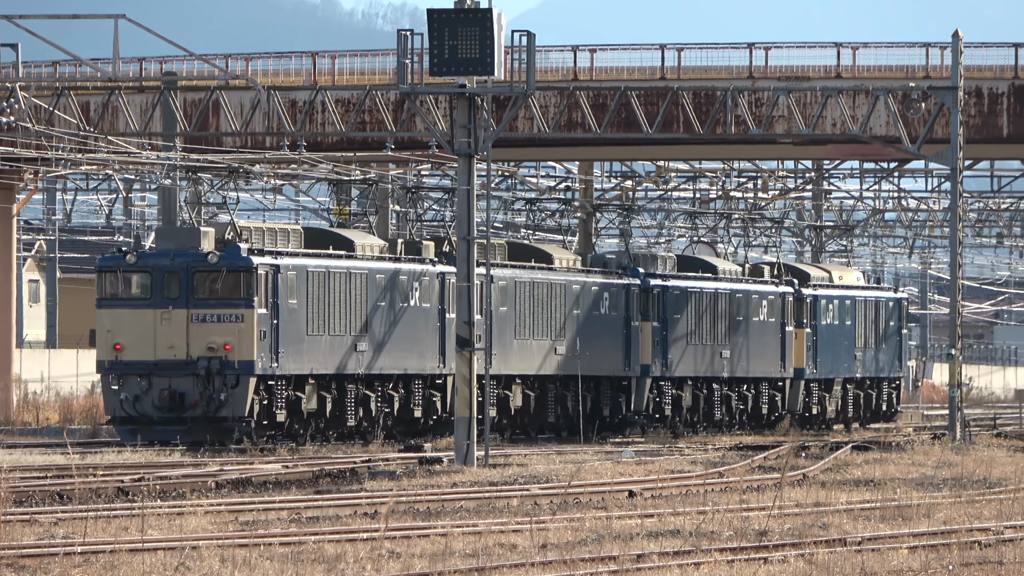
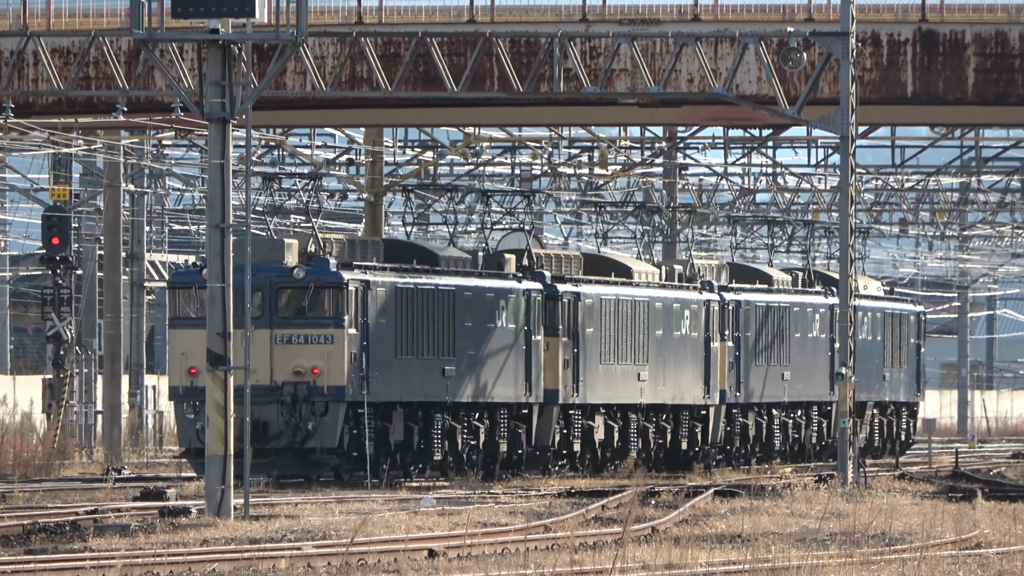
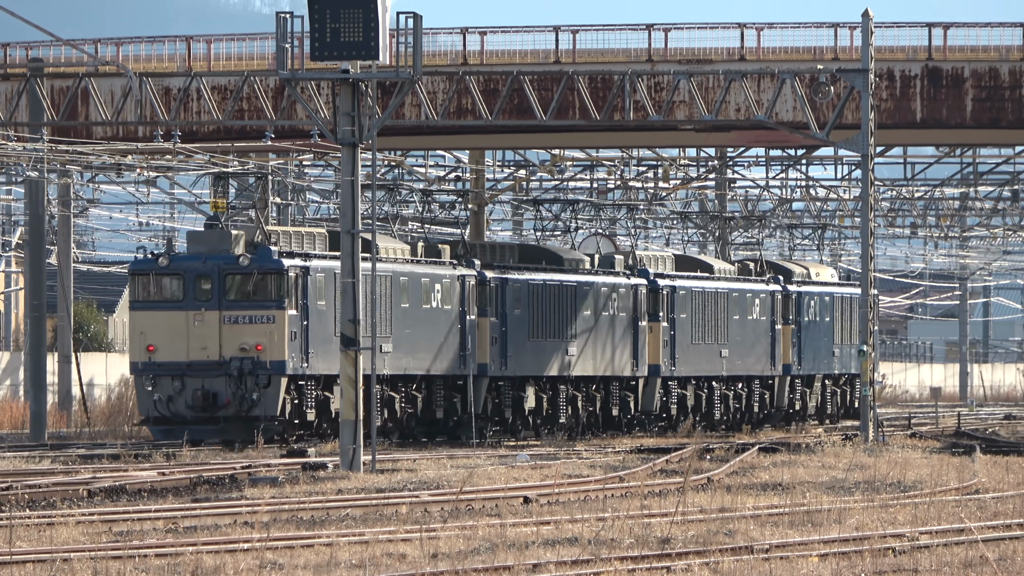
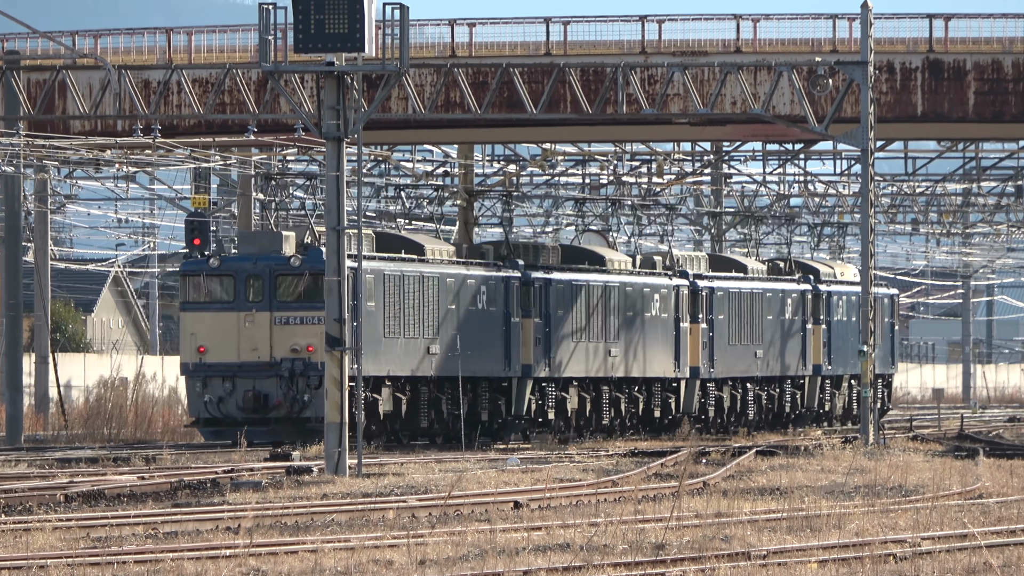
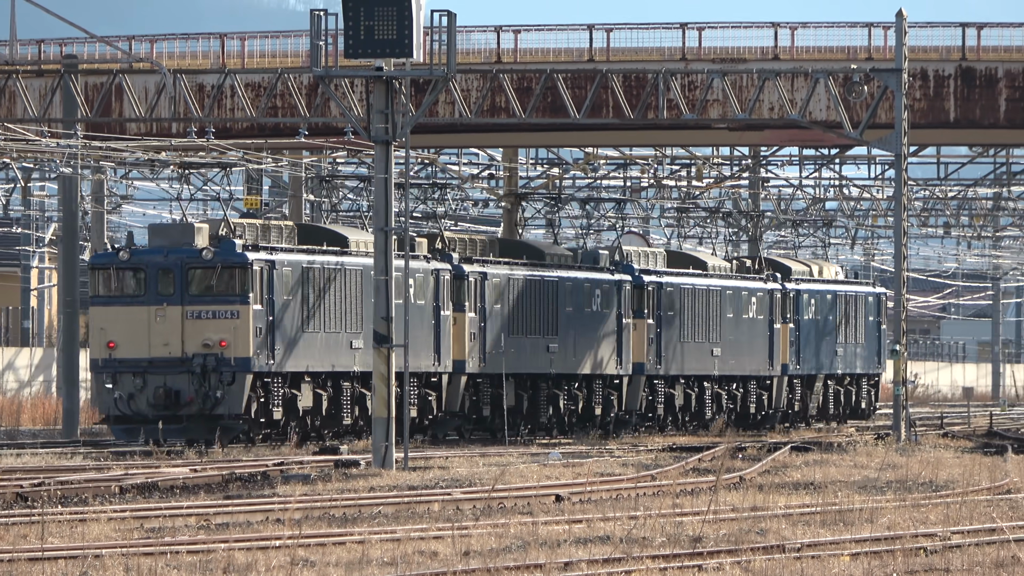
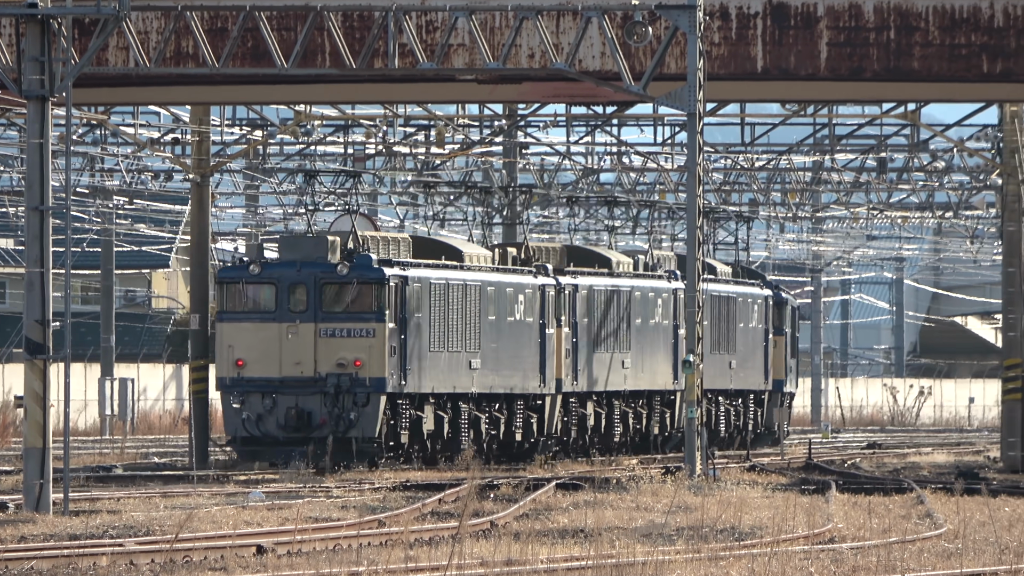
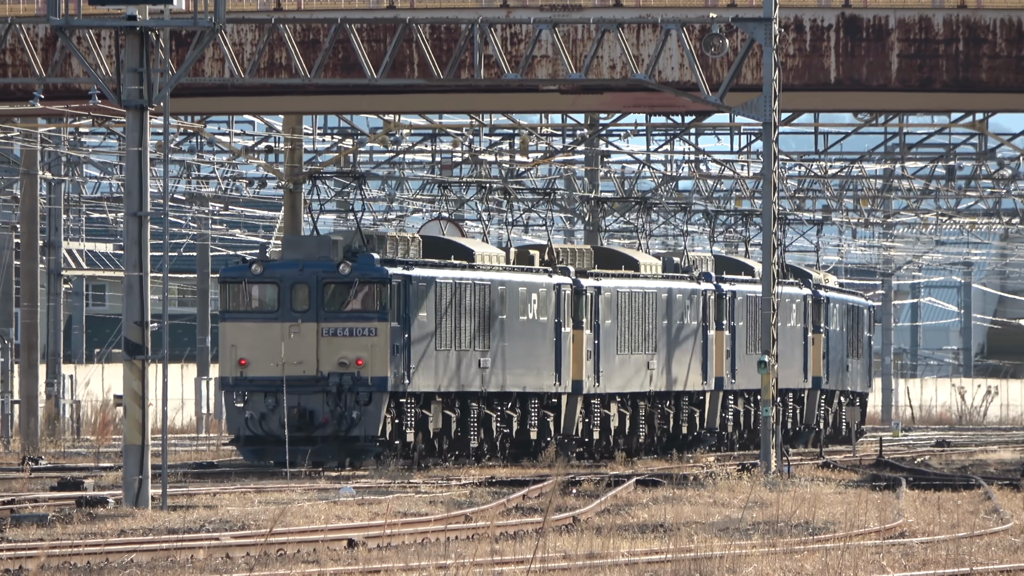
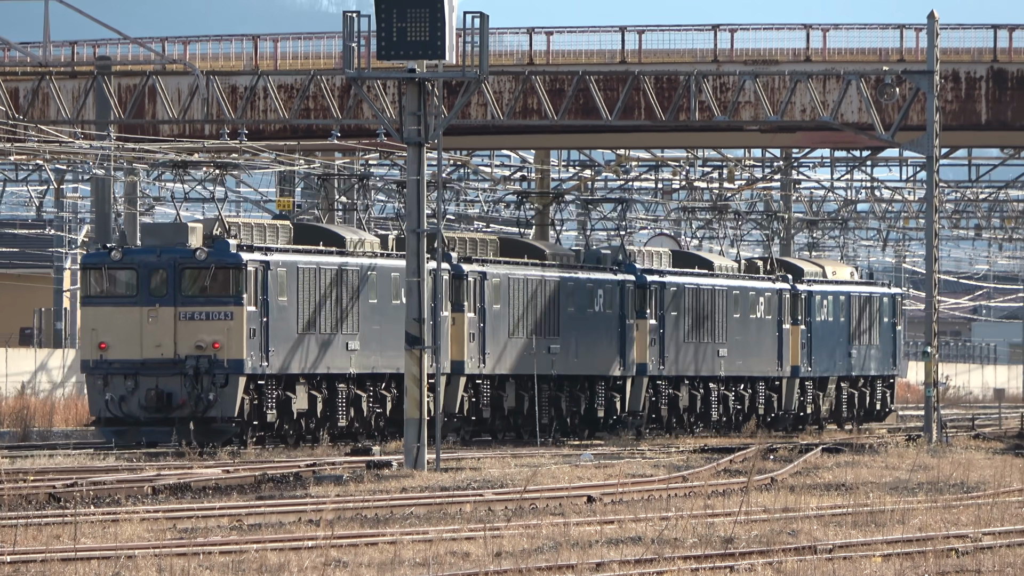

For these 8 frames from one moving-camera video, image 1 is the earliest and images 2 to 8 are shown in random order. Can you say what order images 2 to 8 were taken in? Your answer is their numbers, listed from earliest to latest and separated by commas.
8, 5, 3, 4, 2, 7, 6
